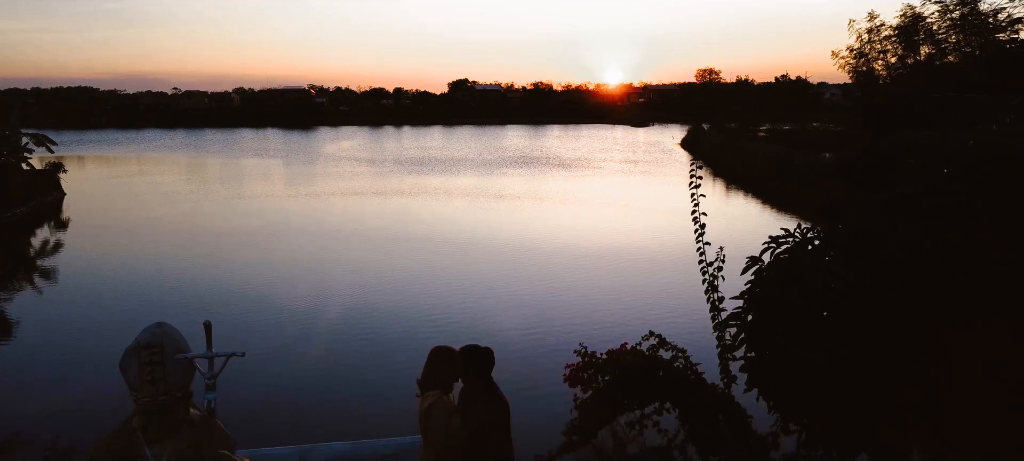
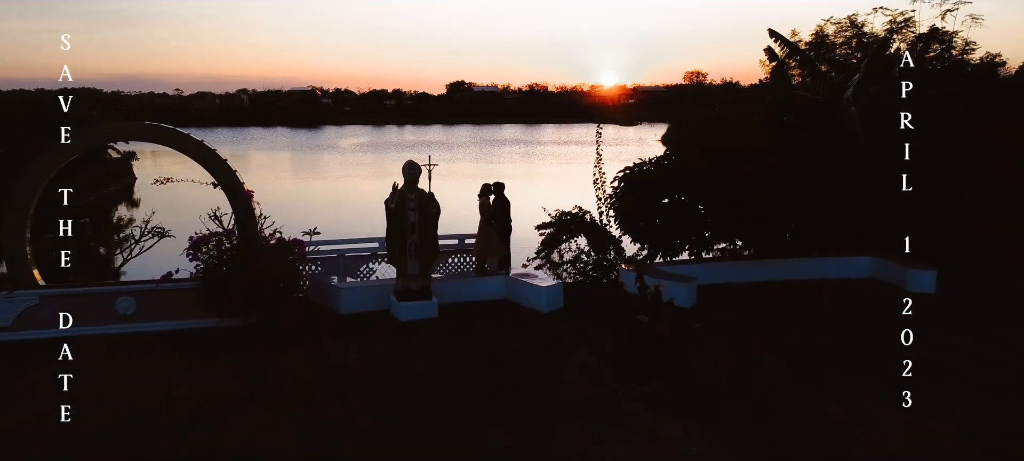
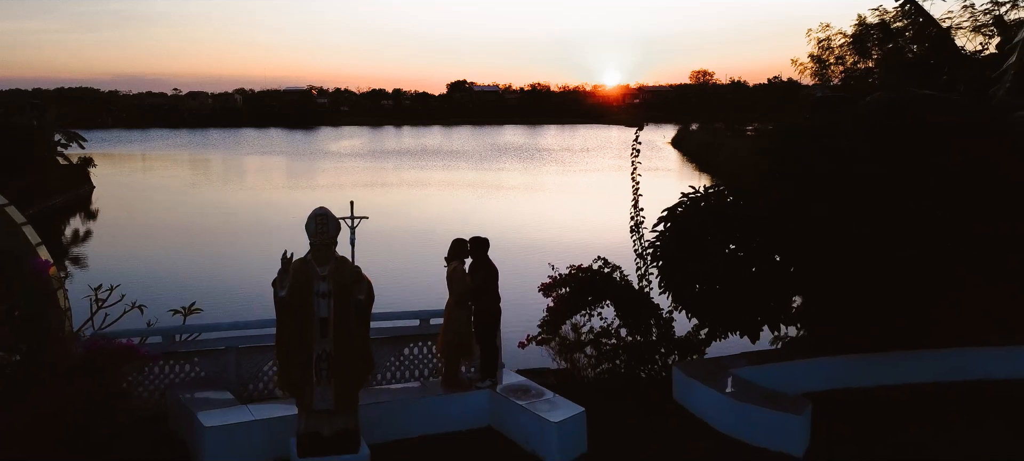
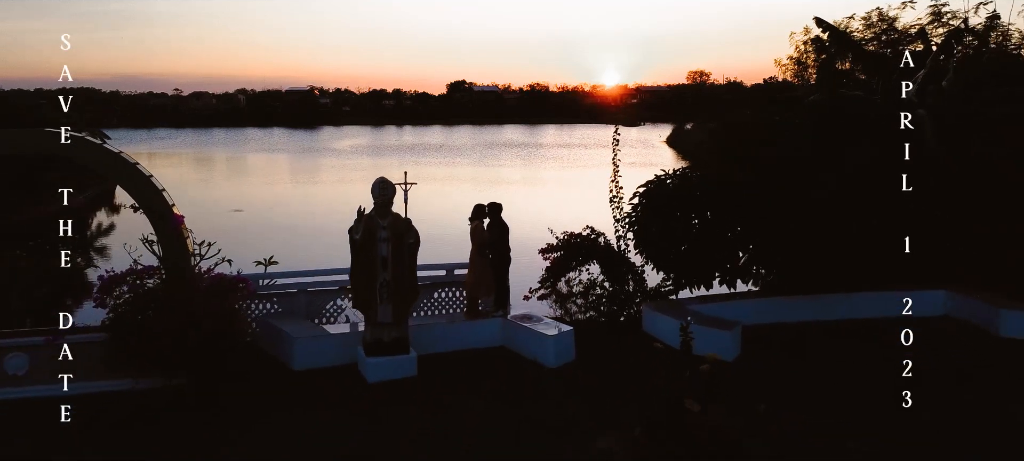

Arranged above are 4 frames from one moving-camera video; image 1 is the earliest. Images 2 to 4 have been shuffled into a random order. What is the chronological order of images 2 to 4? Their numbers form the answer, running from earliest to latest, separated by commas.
3, 4, 2
